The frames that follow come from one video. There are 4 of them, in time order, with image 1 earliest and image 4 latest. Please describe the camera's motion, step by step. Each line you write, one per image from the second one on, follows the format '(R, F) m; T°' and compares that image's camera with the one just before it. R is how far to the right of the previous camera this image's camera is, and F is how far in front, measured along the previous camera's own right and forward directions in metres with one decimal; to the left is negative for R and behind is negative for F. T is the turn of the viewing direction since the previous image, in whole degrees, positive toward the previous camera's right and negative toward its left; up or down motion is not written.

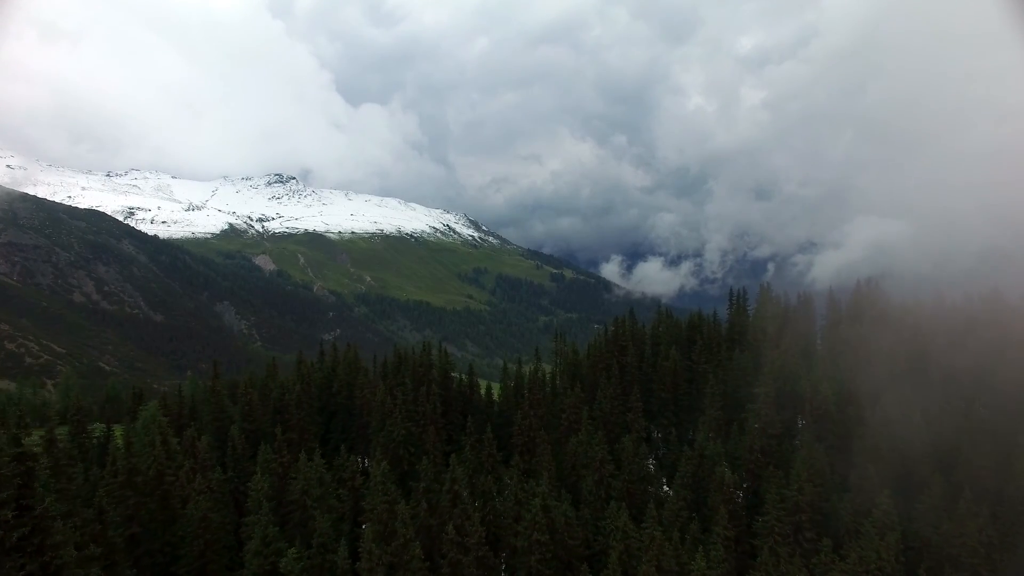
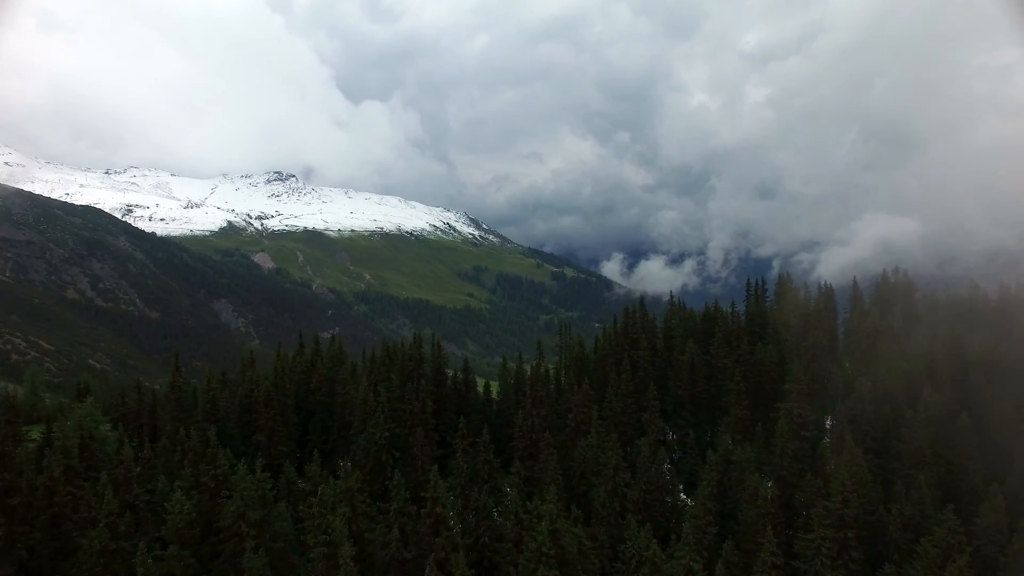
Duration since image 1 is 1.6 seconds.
(0.0, +9.0) m; 0°
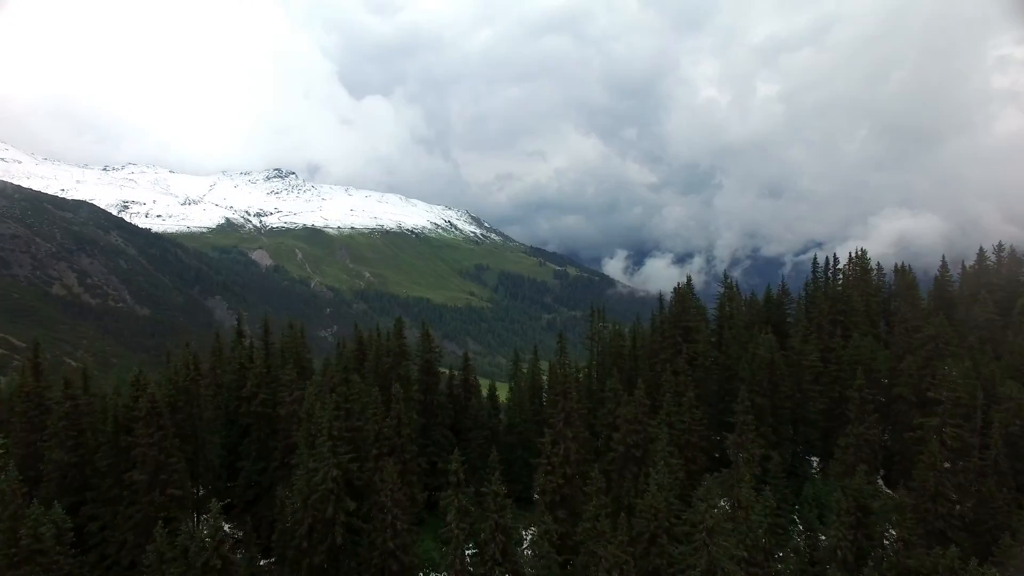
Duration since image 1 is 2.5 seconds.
(-1.7, +22.4) m; 0°
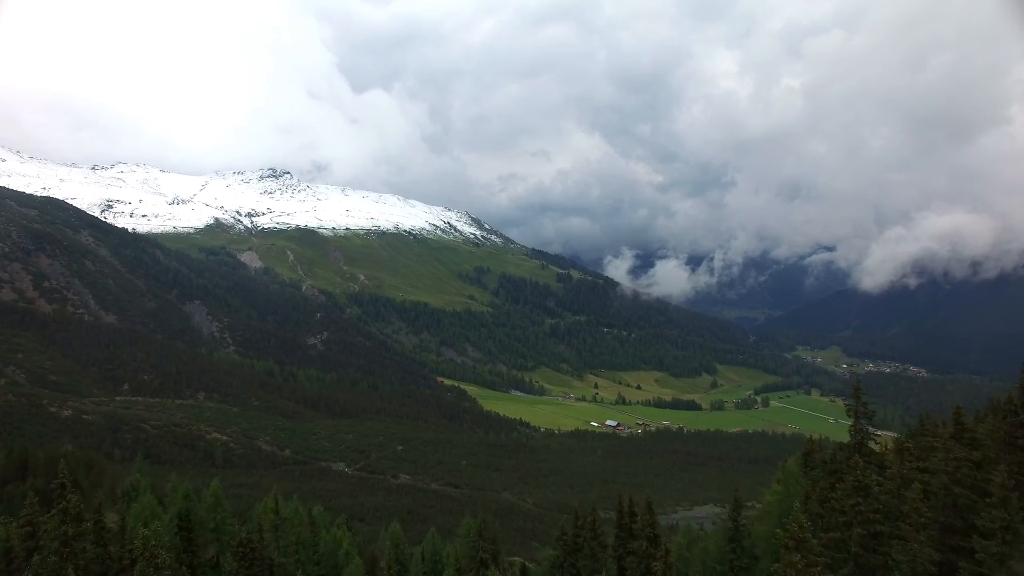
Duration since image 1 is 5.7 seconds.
(-2.7, +58.3) m; 0°
